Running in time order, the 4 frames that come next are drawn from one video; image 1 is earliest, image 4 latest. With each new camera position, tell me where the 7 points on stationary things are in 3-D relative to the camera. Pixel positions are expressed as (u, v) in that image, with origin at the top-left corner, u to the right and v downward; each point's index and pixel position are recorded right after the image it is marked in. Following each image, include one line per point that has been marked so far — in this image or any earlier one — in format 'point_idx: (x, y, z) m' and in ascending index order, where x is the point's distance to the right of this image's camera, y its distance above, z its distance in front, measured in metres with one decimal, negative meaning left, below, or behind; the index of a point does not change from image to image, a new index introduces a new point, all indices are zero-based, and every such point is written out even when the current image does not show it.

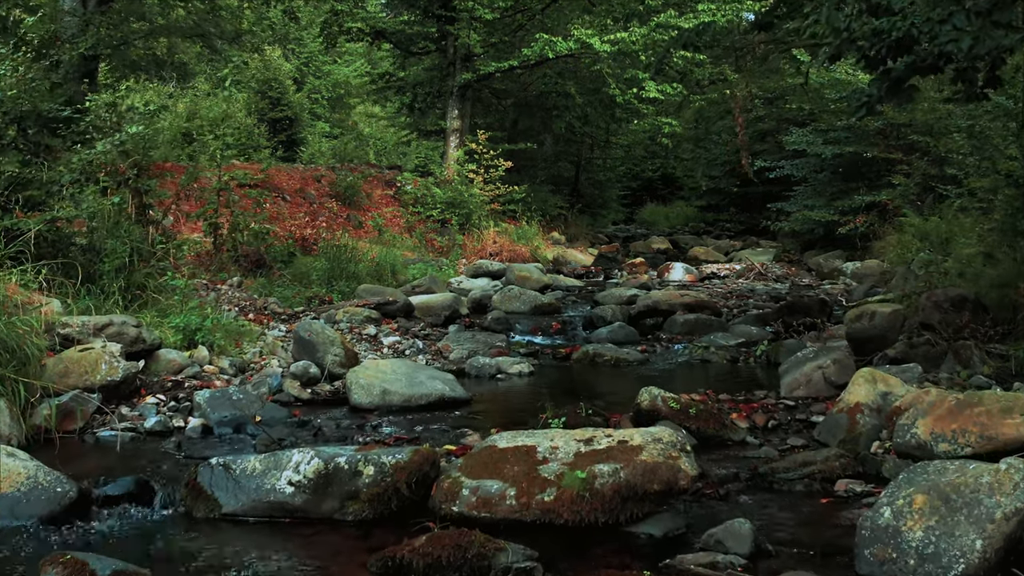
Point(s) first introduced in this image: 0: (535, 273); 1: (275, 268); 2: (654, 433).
0: (+0.4, +0.3, +13.7) m
1: (-3.5, +0.3, +10.6) m
2: (+0.8, -0.9, +4.2) m
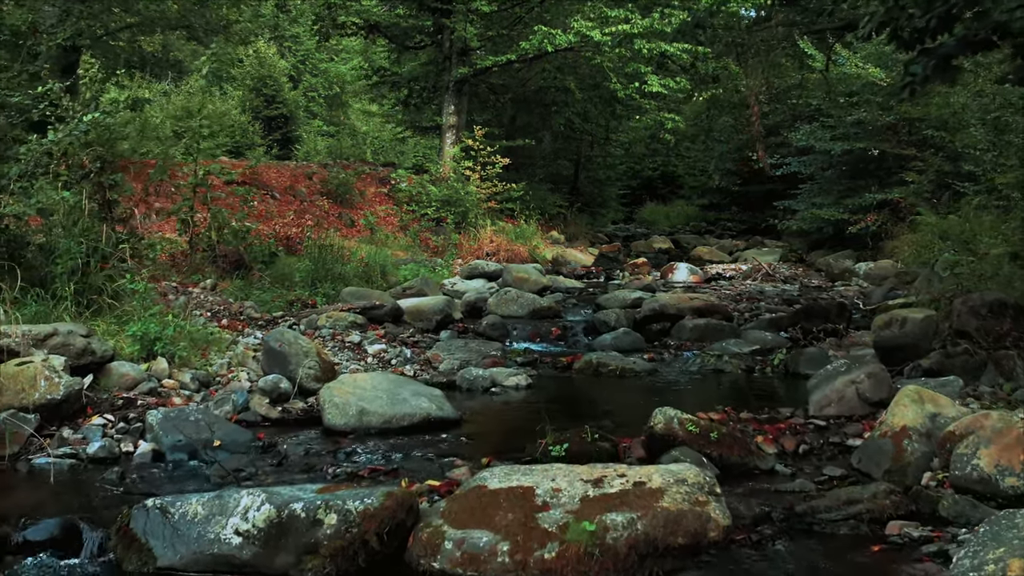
0: (+0.4, +0.3, +13.0) m
1: (-3.6, +0.3, +9.9) m
2: (+0.8, -0.9, +3.5) m
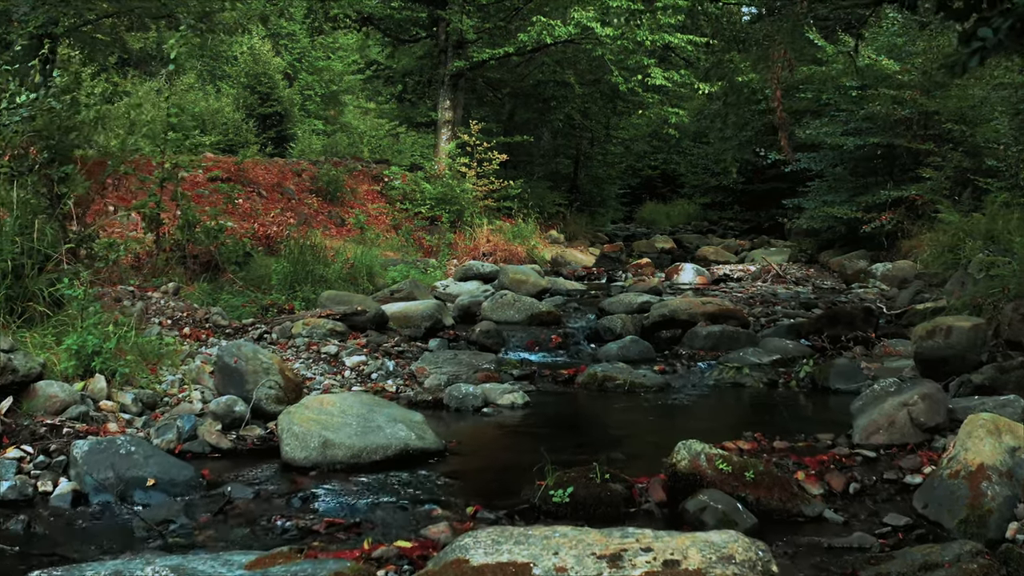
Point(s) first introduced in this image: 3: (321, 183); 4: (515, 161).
0: (+0.3, +0.2, +12.2) m
1: (-3.6, +0.2, +9.1) m
2: (+0.8, -1.0, +2.7) m
3: (-4.1, +2.3, +15.3) m
4: (+0.1, +3.6, +20.0) m
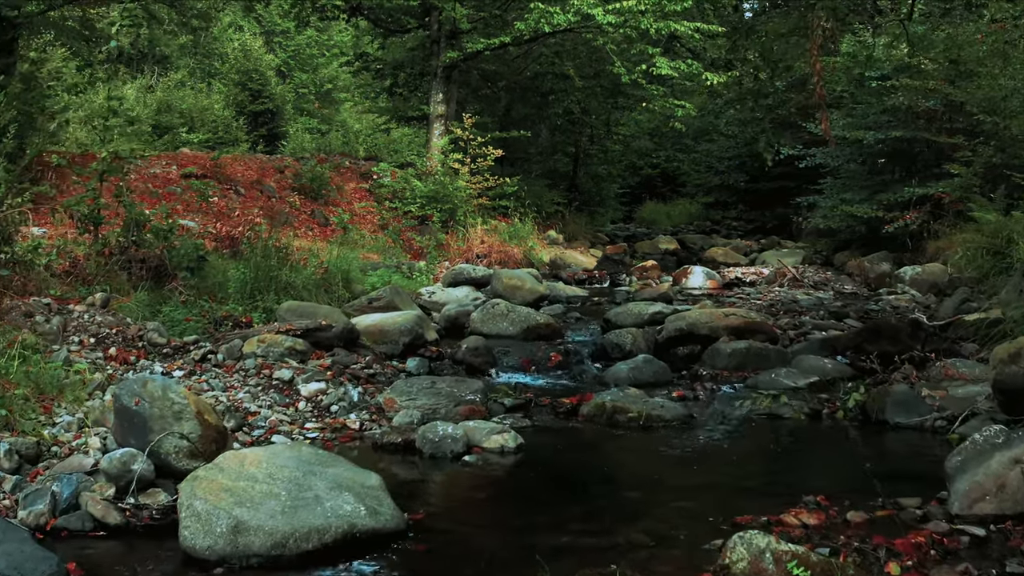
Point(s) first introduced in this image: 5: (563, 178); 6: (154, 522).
0: (+0.2, +0.1, +11.0) m
1: (-3.7, +0.1, +7.9) m
2: (+0.7, -1.1, +1.5) m
3: (-4.2, +2.2, +14.1) m
4: (0.0, +3.5, +18.9) m
5: (+1.4, +3.1, +19.9) m
6: (-1.8, -1.2, +3.6) m
